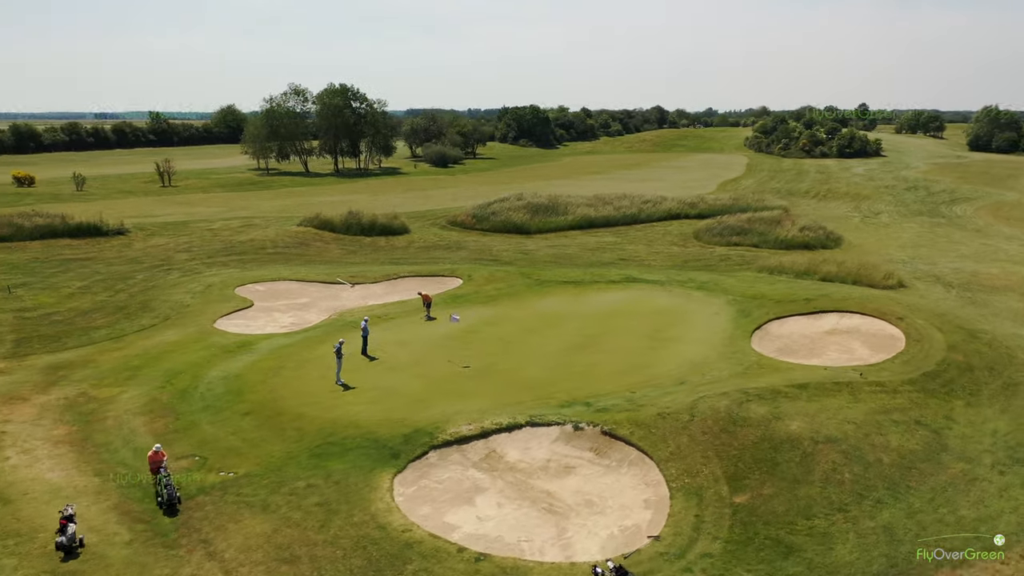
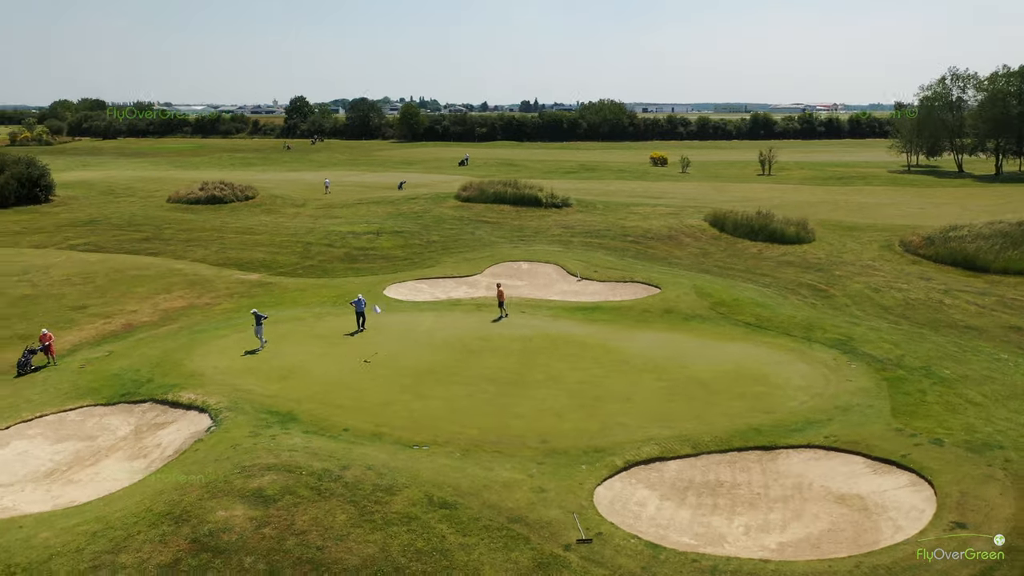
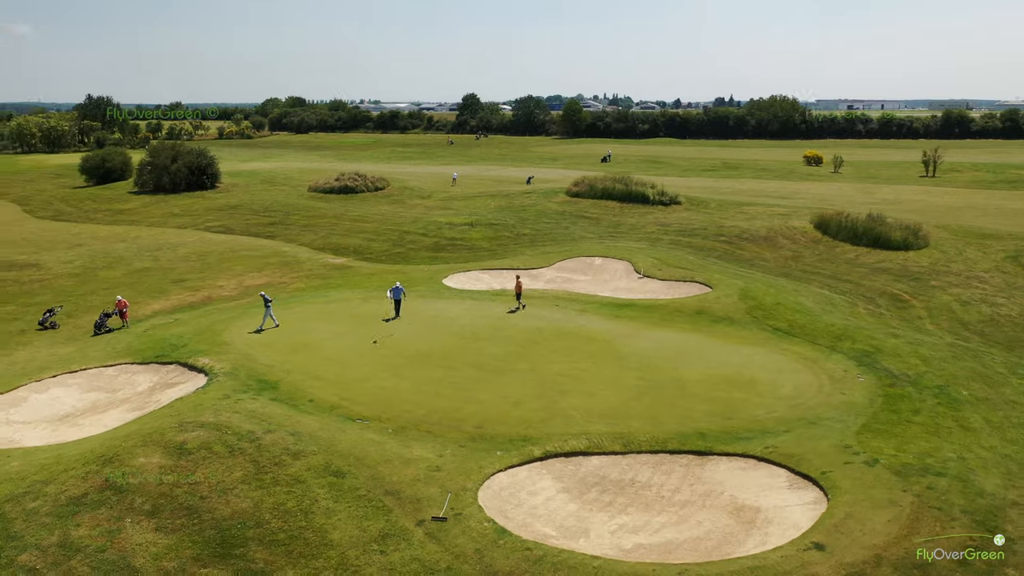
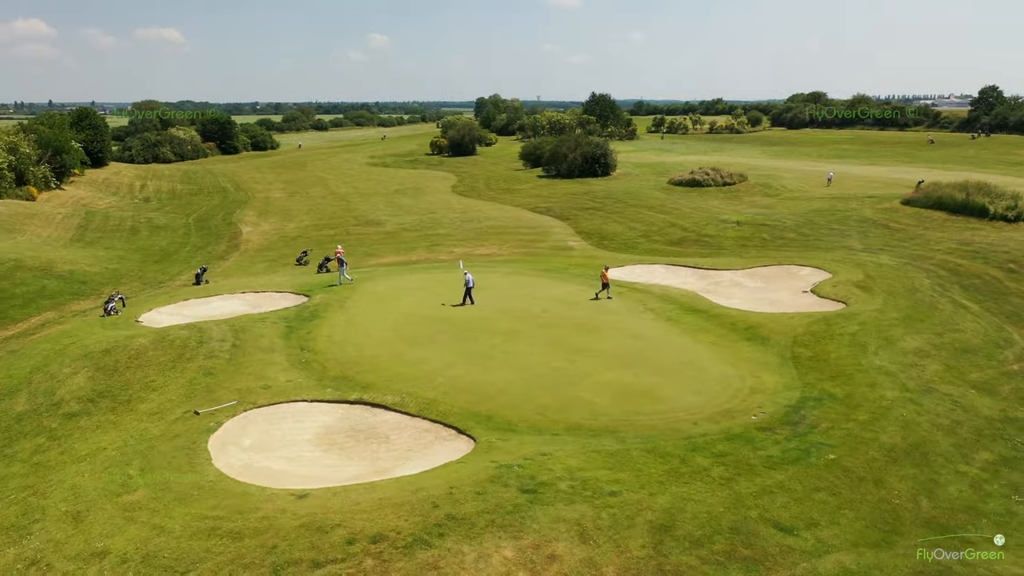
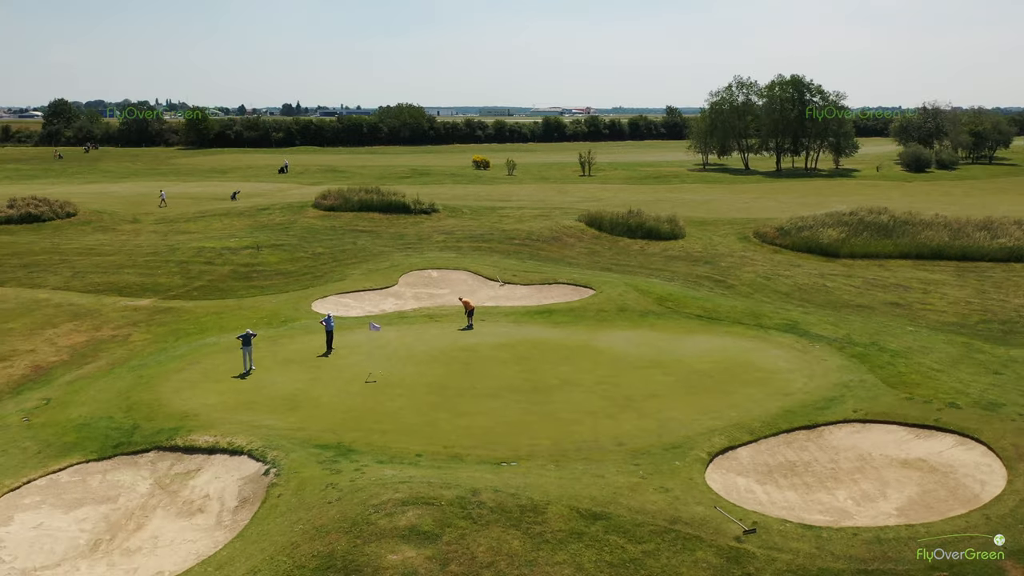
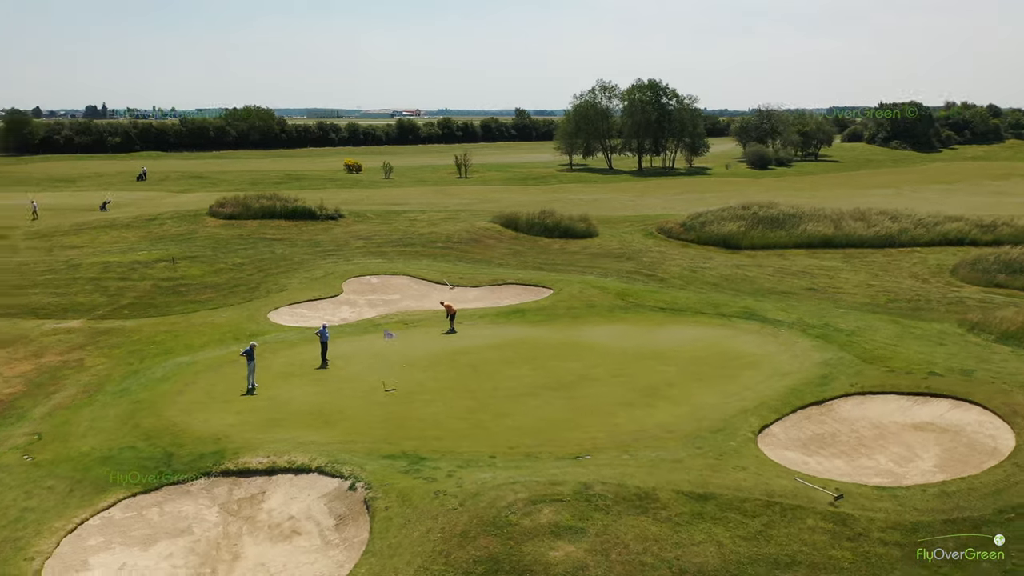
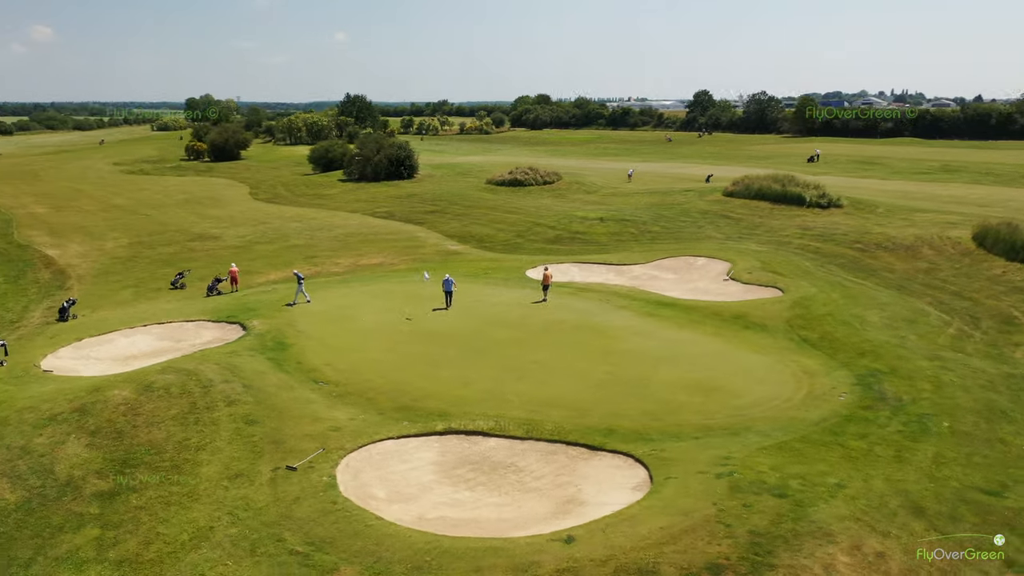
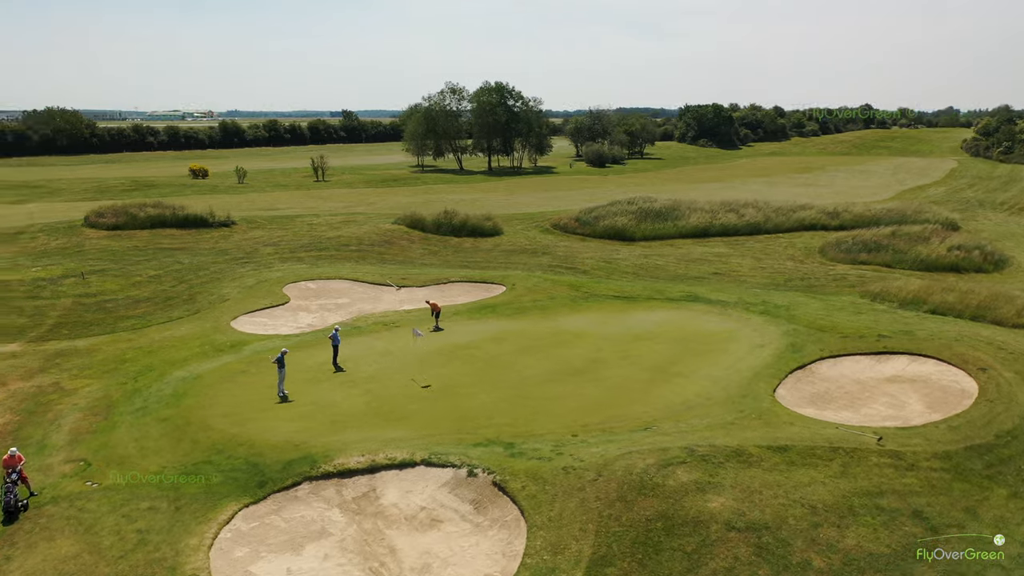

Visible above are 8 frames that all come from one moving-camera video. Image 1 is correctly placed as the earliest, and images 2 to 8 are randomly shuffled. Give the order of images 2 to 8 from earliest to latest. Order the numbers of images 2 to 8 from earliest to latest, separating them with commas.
8, 6, 5, 2, 3, 7, 4
